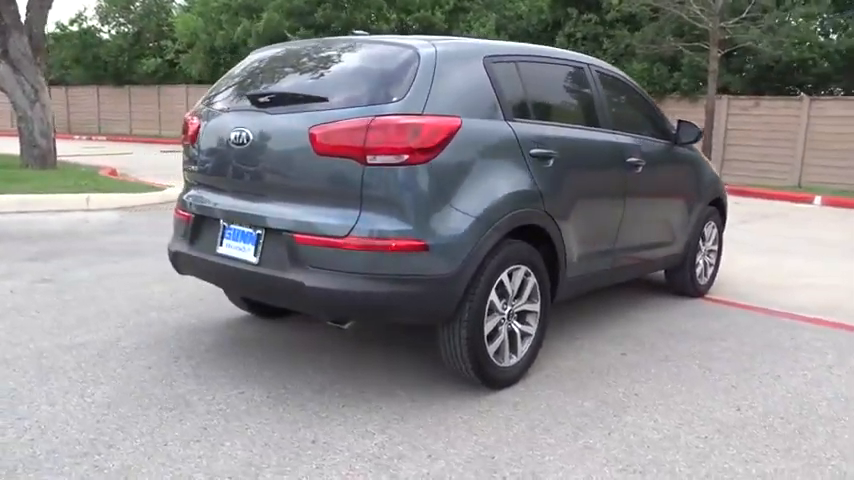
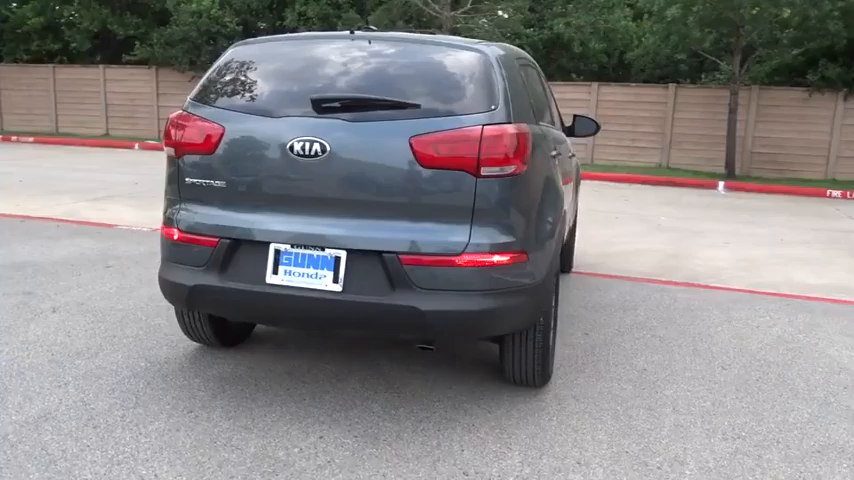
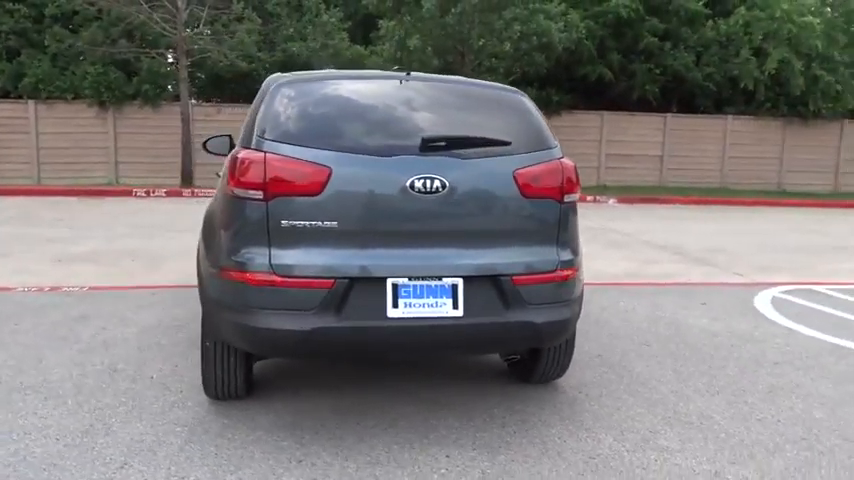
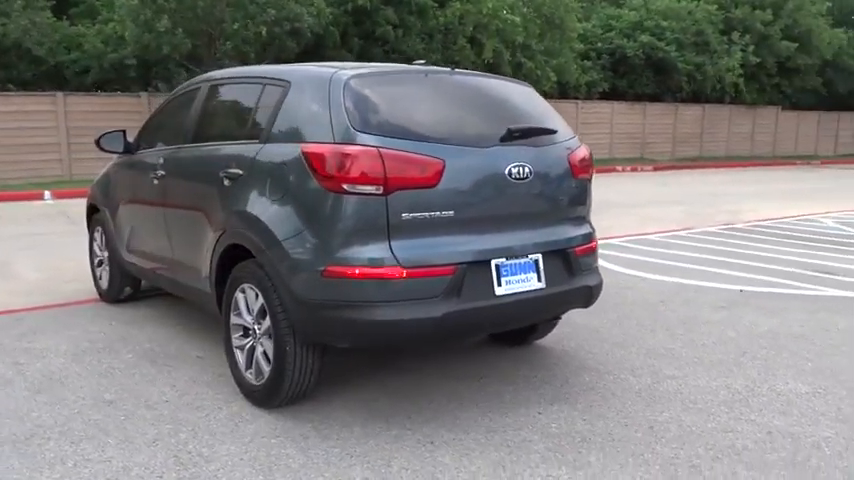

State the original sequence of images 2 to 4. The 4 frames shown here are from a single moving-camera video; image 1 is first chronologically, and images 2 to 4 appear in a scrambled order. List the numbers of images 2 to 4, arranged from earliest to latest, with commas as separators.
2, 3, 4
